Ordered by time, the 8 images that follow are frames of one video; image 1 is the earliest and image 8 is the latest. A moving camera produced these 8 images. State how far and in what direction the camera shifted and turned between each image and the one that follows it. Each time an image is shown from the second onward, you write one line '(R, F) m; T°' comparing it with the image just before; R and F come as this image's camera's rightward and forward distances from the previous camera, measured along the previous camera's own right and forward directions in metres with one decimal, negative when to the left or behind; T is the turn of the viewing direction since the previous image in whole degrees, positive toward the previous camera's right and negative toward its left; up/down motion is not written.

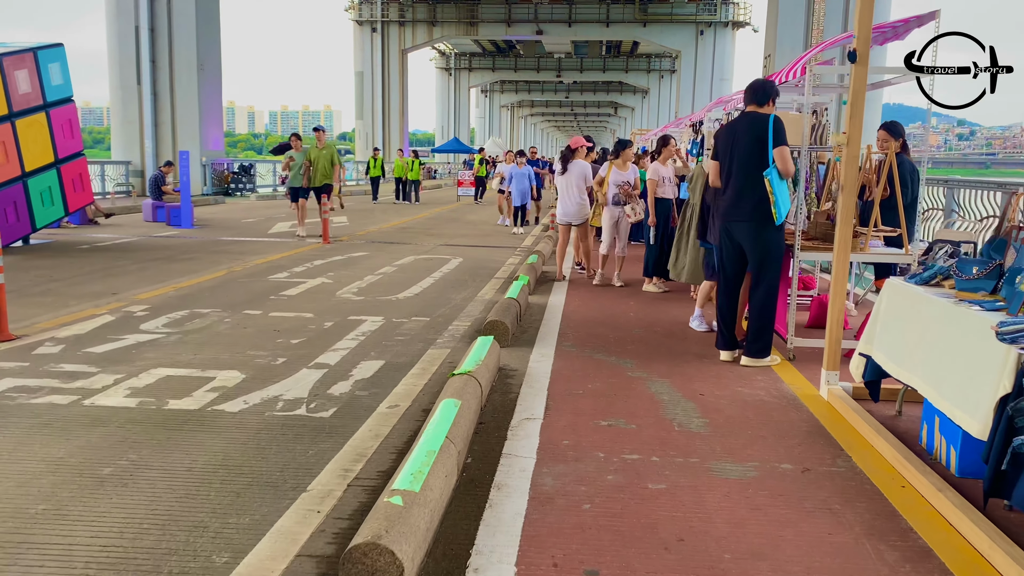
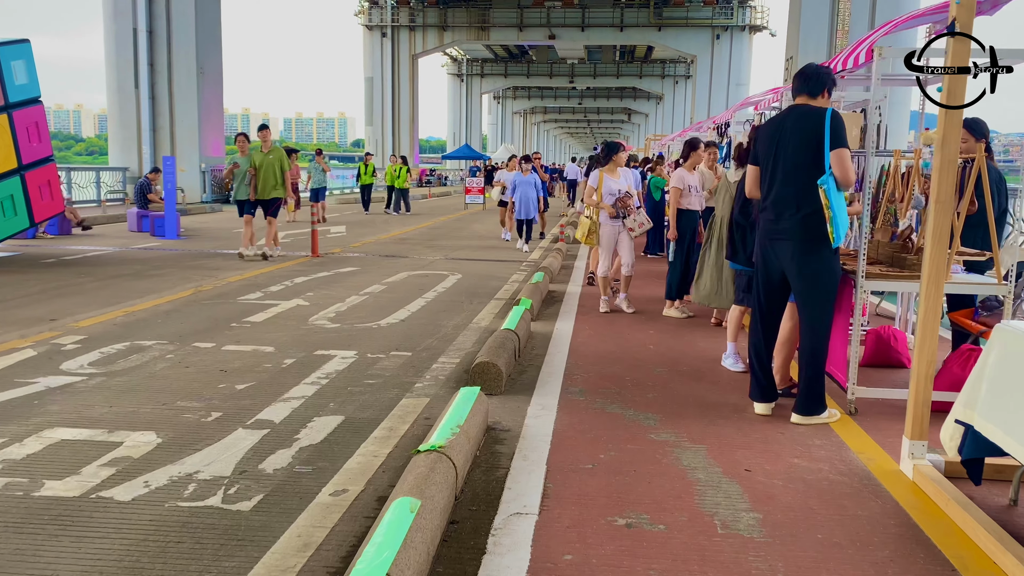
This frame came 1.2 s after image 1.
(+0.1, +1.2) m; -1°
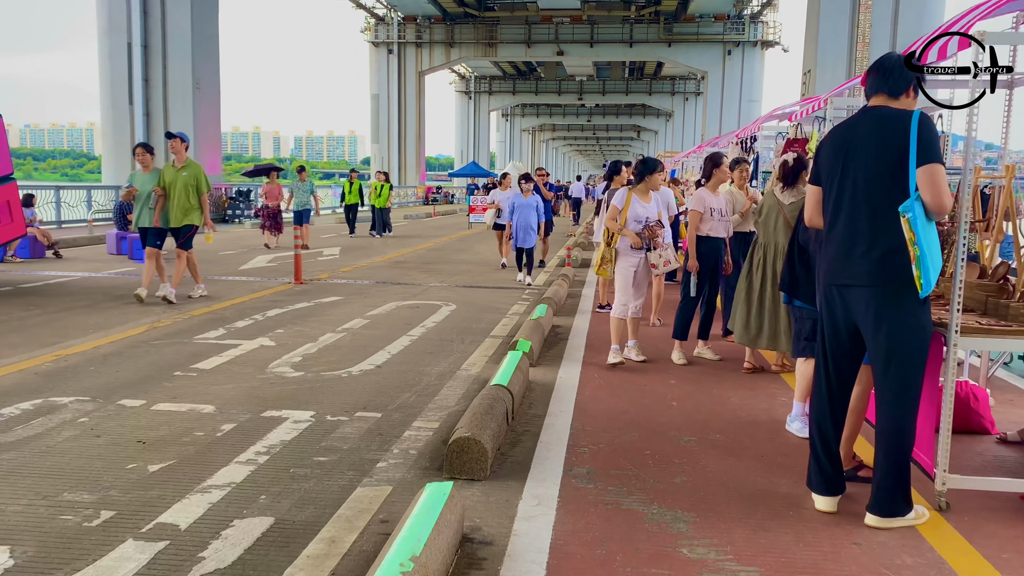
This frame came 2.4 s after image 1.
(+0.1, +1.1) m; -1°
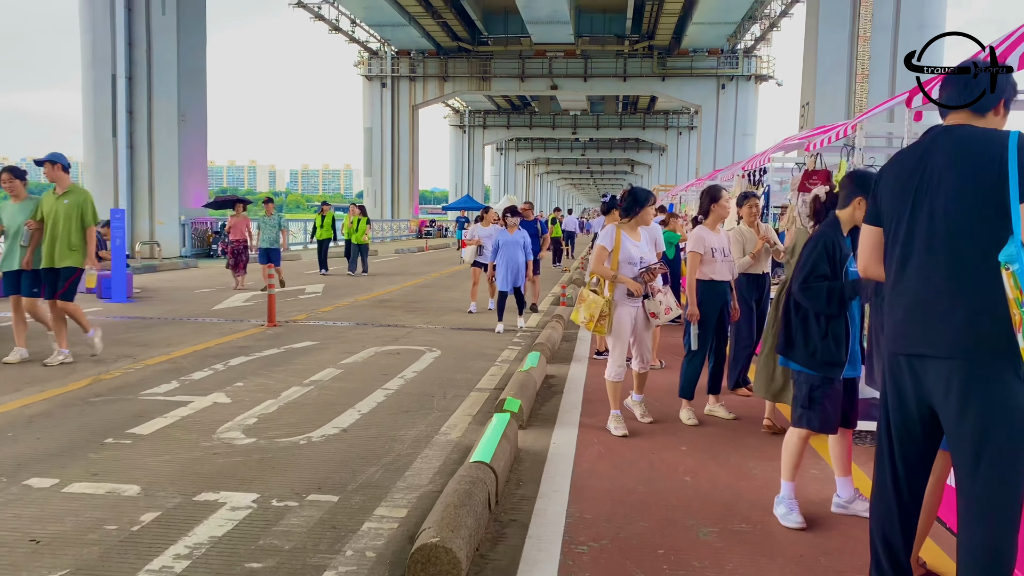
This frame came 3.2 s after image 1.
(+0.1, +0.8) m; 0°
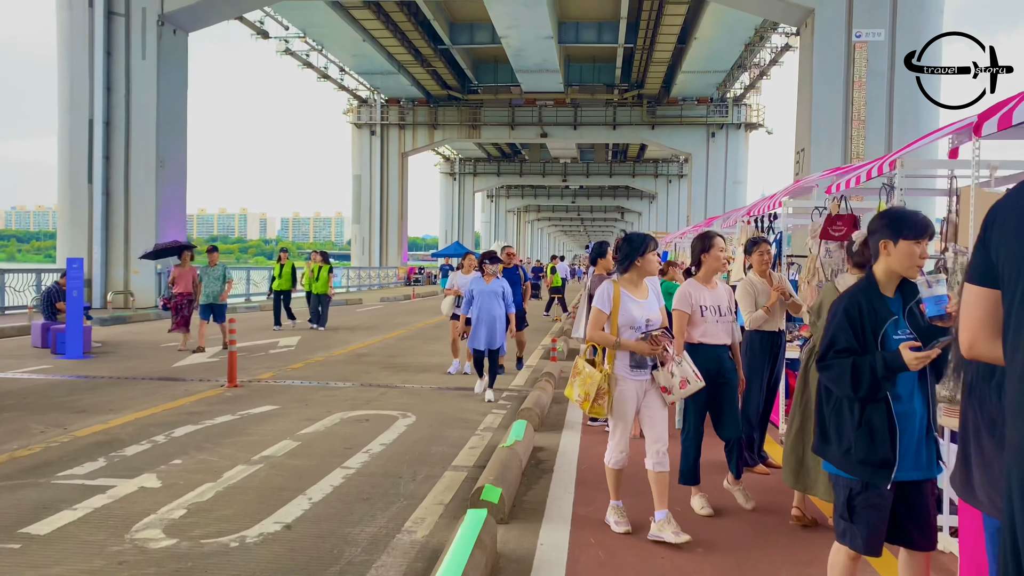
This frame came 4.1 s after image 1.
(+0.1, +0.9) m; +1°
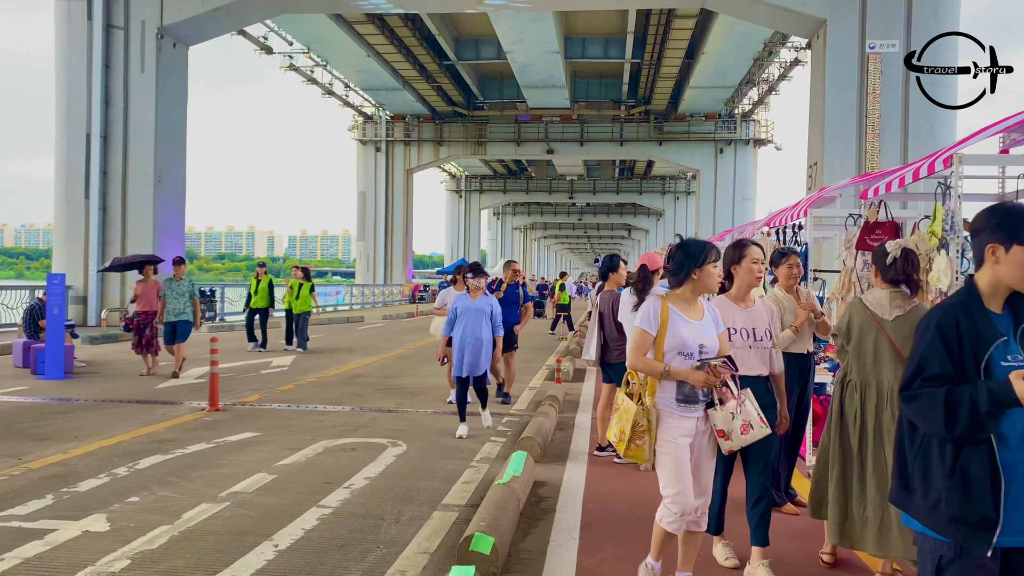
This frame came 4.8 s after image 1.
(+0.1, +0.7) m; 0°
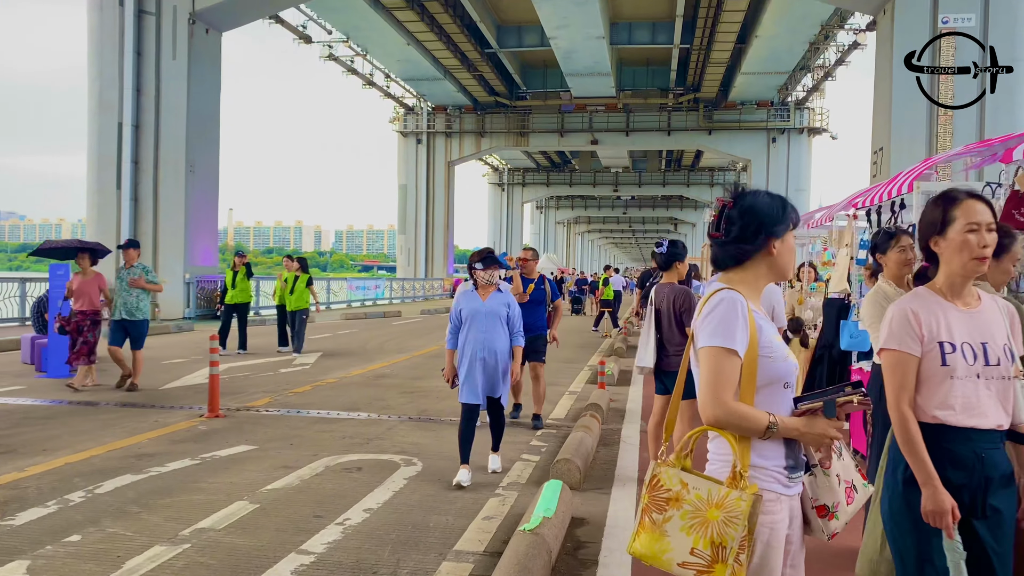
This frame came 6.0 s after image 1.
(+0.1, +1.2) m; -3°
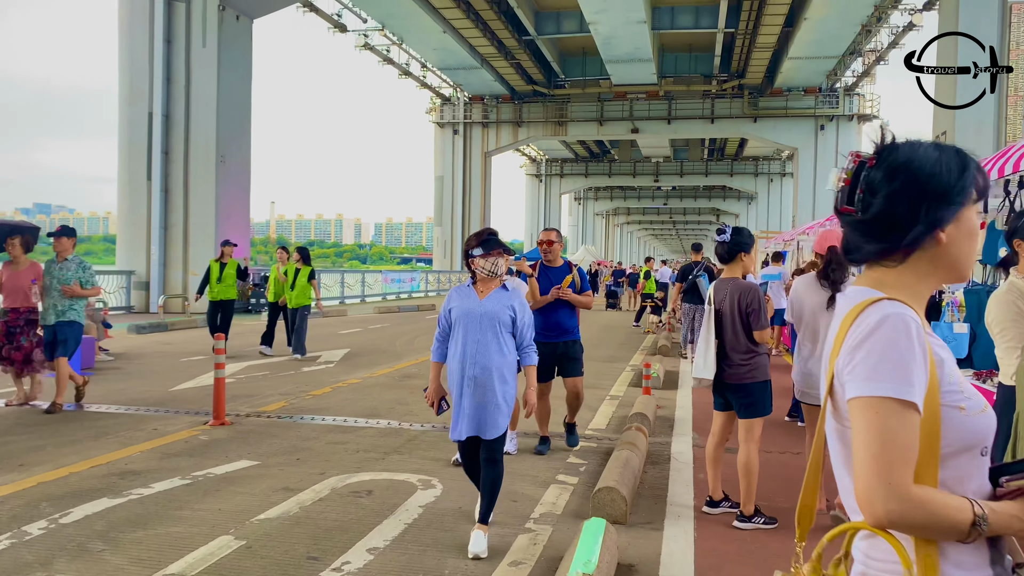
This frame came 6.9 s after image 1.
(0.0, +0.9) m; -3°
